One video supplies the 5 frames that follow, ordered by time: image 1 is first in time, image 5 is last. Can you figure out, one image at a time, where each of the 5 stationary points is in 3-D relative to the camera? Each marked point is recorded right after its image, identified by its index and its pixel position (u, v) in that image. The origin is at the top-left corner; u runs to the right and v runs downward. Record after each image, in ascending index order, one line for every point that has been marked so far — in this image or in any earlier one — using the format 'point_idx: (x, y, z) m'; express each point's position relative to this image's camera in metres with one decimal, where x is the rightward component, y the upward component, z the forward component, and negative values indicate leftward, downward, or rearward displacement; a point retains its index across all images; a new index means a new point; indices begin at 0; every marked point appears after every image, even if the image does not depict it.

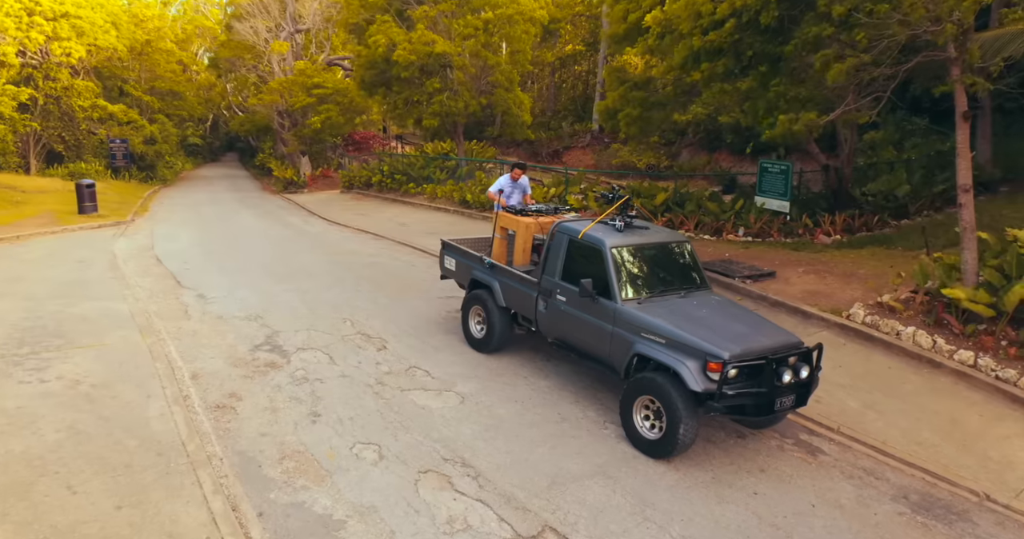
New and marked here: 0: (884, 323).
0: (+4.9, -0.7, +8.3) m
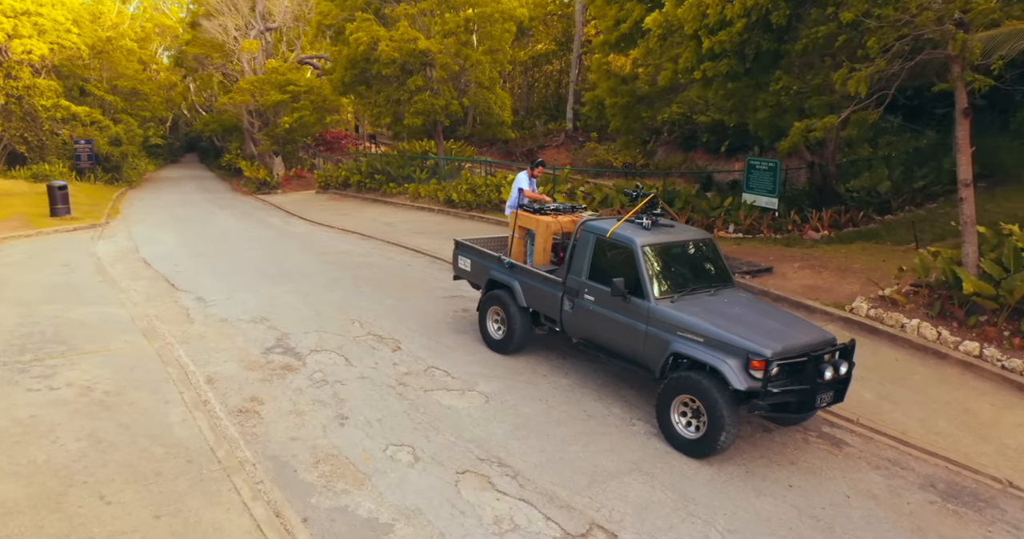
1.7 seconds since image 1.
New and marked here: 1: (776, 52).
0: (+5.0, -0.6, +8.5) m
1: (+4.1, +3.3, +9.5) m
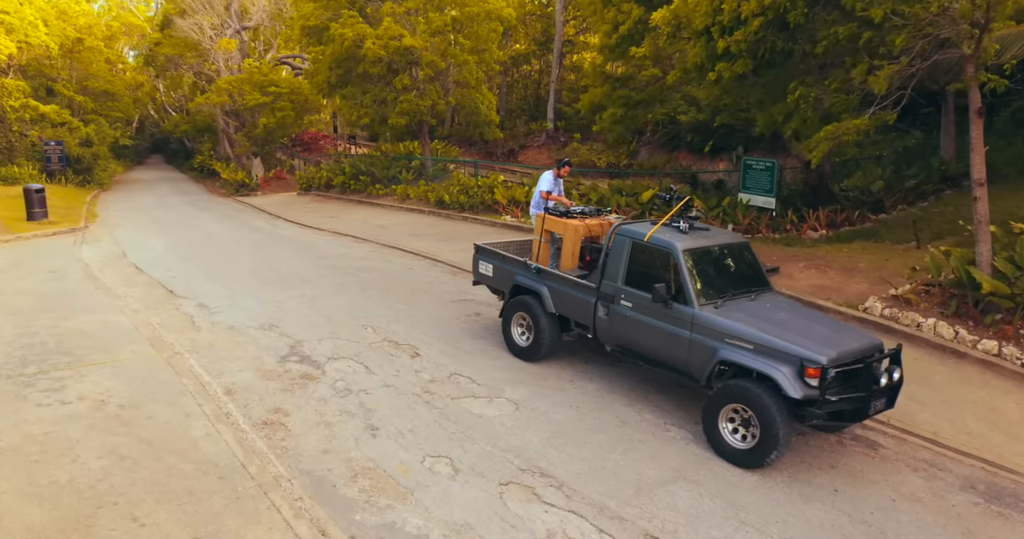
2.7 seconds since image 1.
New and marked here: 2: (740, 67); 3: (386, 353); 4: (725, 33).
0: (+5.3, -0.6, +8.5) m
1: (+4.2, +3.3, +9.6) m
2: (+3.4, +3.0, +9.4) m
3: (-1.5, -1.0, +7.7) m
4: (+3.3, +3.6, +9.5) m
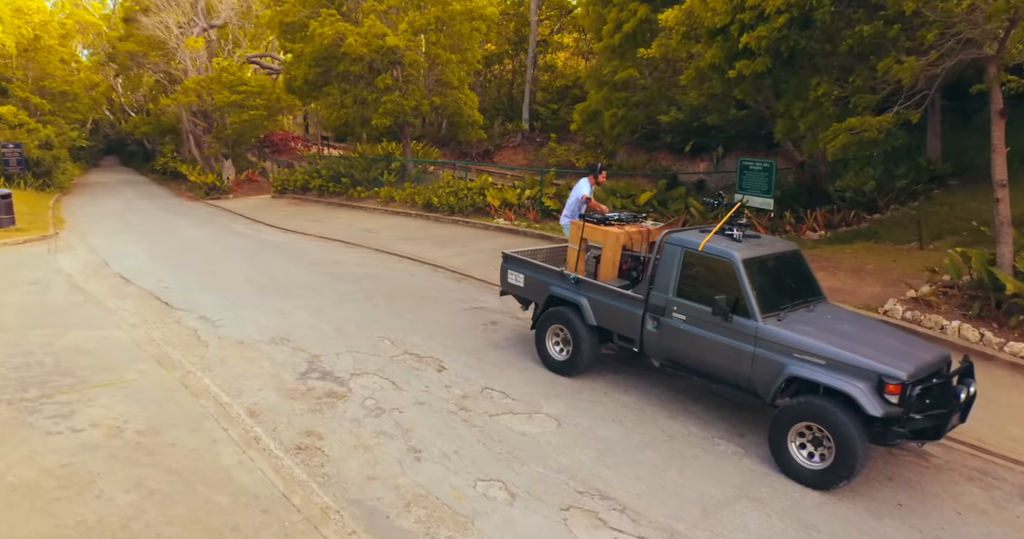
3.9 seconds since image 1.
0: (+5.6, -0.6, +8.5) m
1: (+4.4, +3.2, +9.5) m
2: (+3.6, +3.0, +9.3) m
3: (-1.2, -1.1, +7.4) m
4: (+3.5, +3.5, +9.3) m
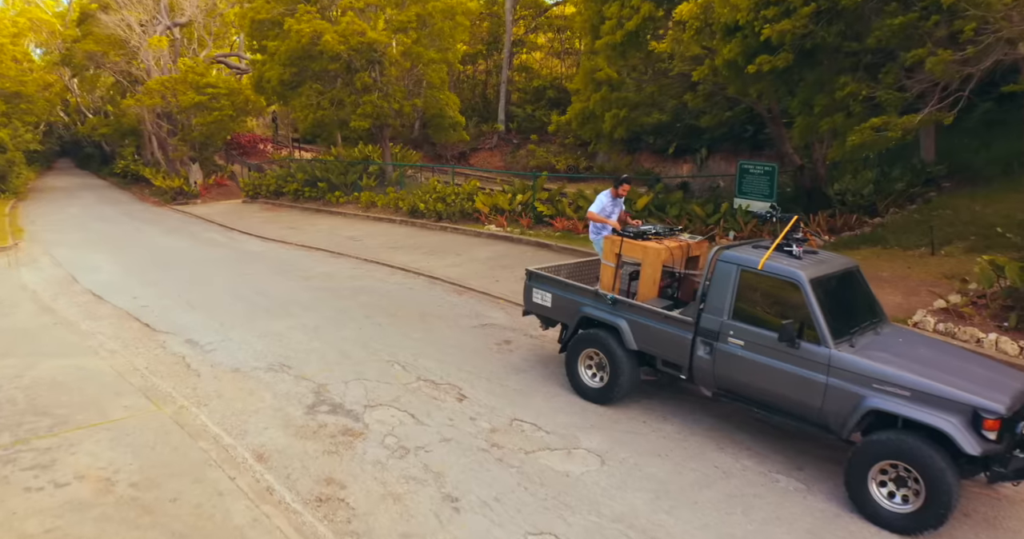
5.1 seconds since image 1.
0: (+5.8, -0.8, +8.2) m
1: (+4.6, +3.1, +9.1) m
2: (+3.8, +2.8, +8.9) m
3: (-0.9, -1.4, +6.8) m
4: (+3.6, +3.4, +8.9) m
